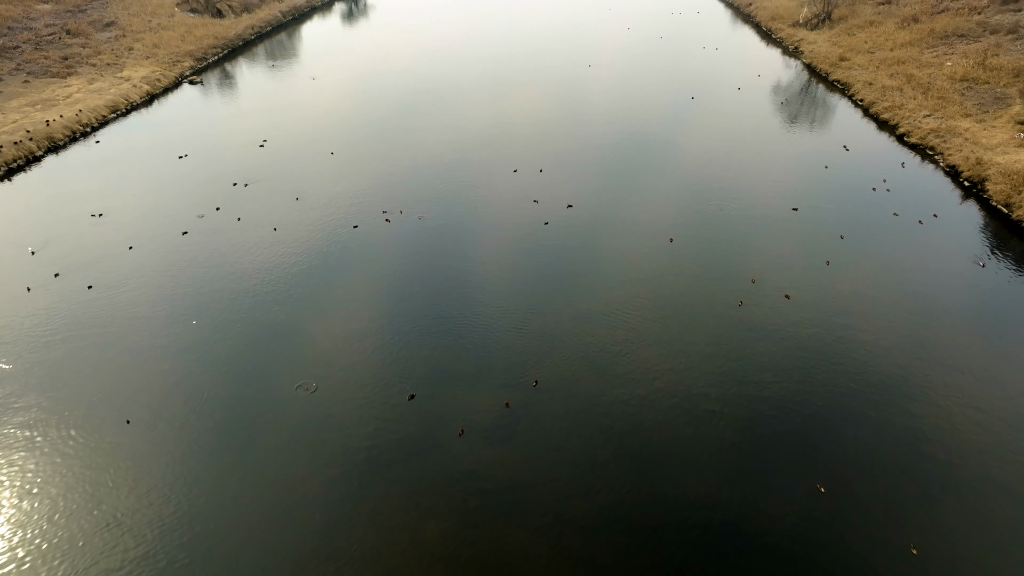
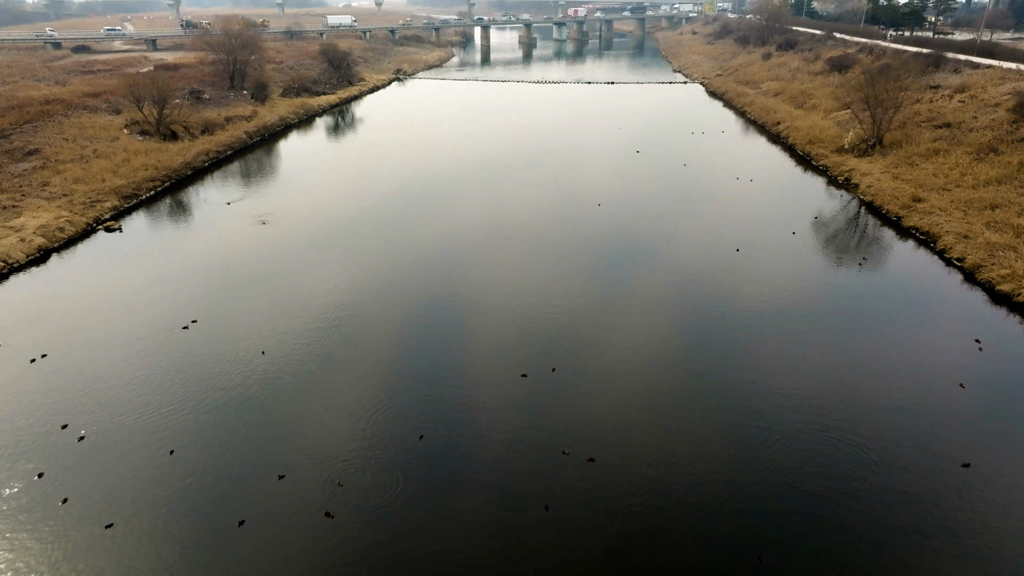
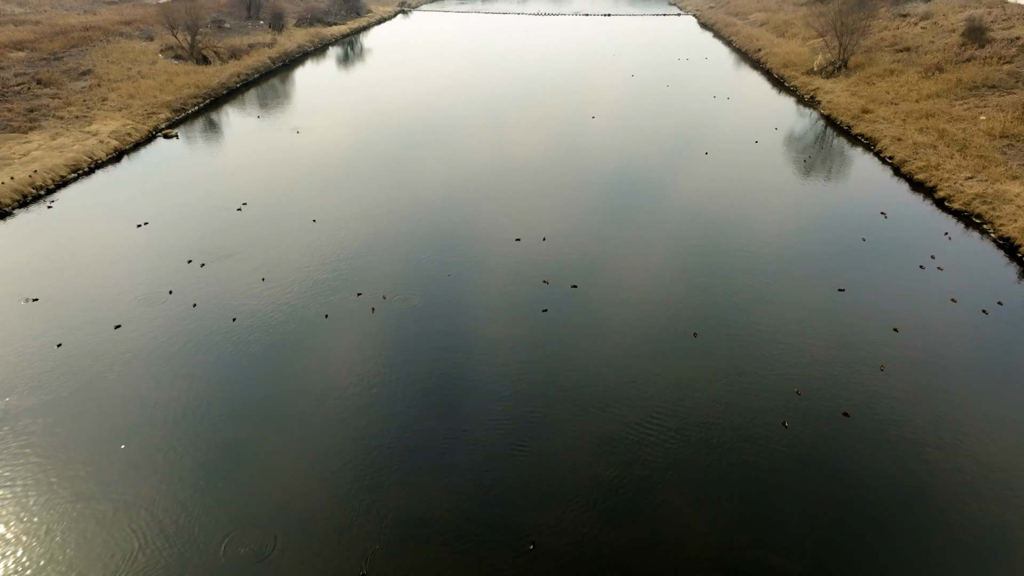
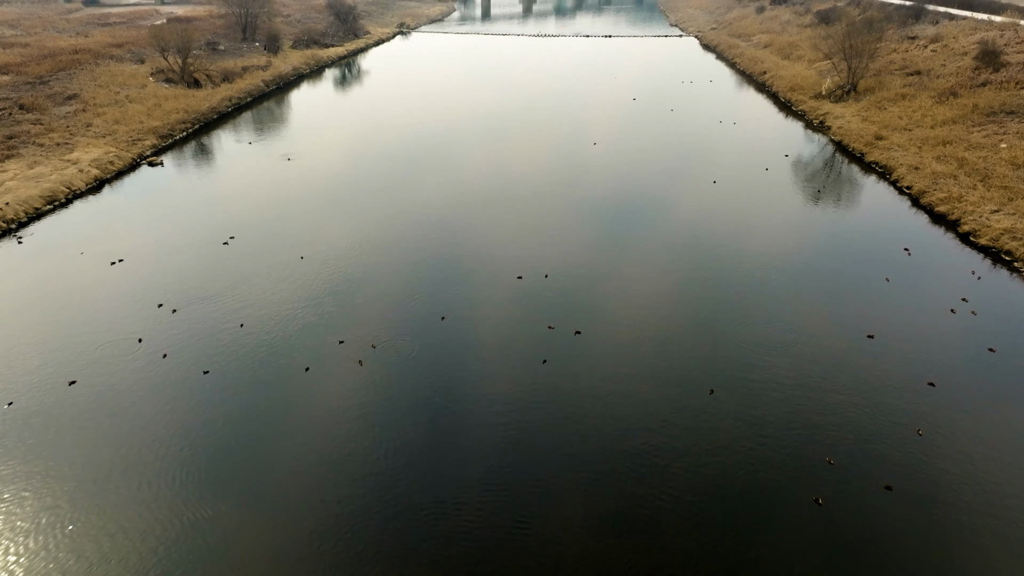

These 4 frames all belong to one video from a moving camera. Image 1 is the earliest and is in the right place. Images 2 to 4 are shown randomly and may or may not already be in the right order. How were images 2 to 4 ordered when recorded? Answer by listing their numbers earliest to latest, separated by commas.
3, 4, 2
